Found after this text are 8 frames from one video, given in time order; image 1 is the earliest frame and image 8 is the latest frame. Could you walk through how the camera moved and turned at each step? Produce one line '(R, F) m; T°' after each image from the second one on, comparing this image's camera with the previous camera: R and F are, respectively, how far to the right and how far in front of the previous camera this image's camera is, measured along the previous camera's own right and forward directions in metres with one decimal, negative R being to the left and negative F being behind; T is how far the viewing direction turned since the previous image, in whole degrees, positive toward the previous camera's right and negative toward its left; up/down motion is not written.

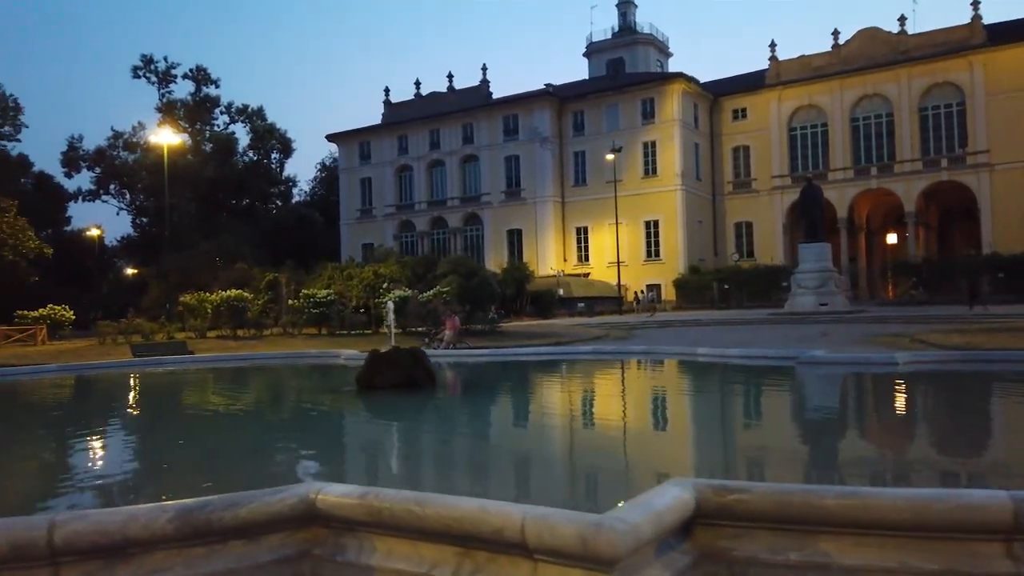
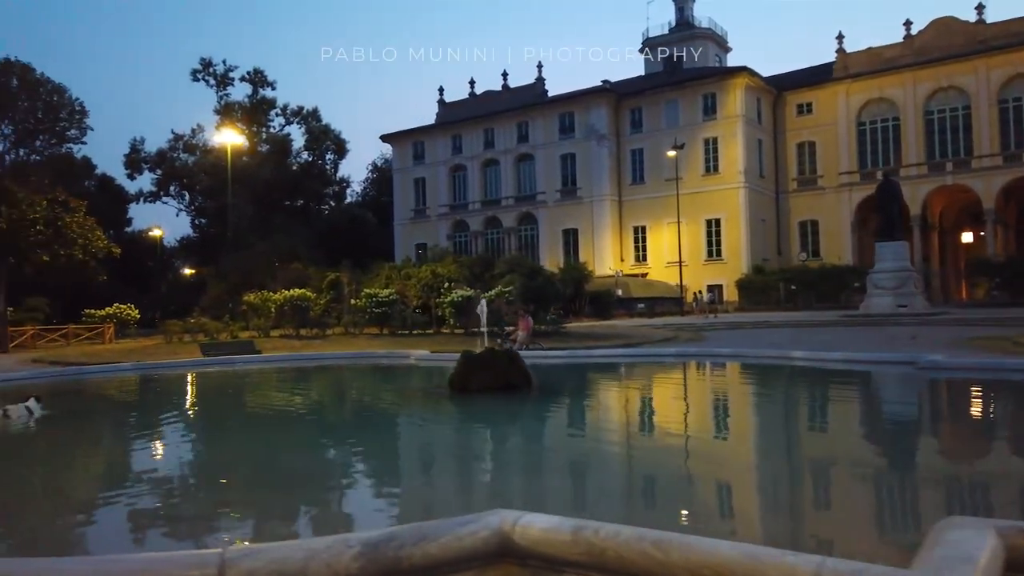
(-0.7, +0.6) m; -3°
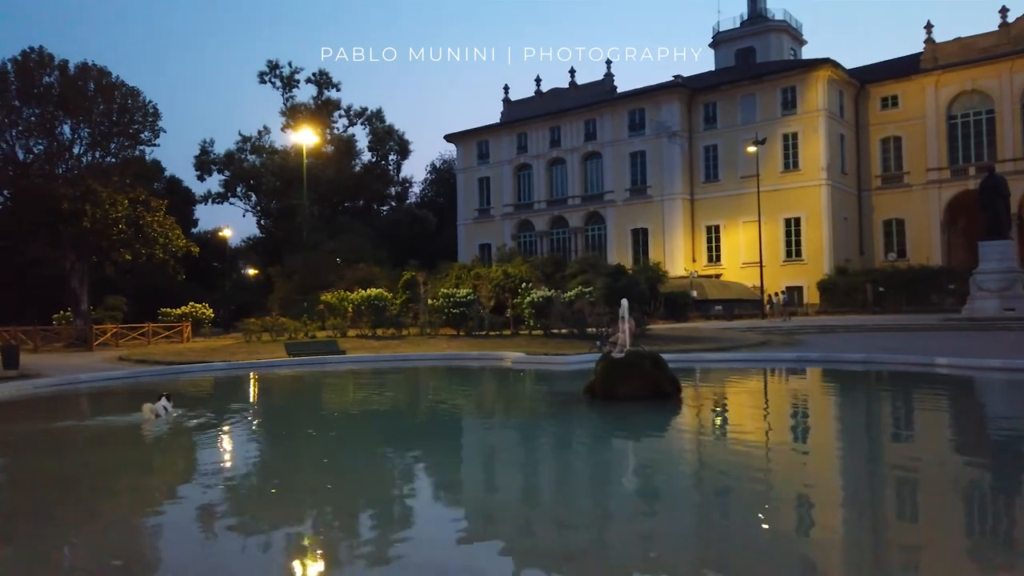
(-1.1, +0.8) m; -4°
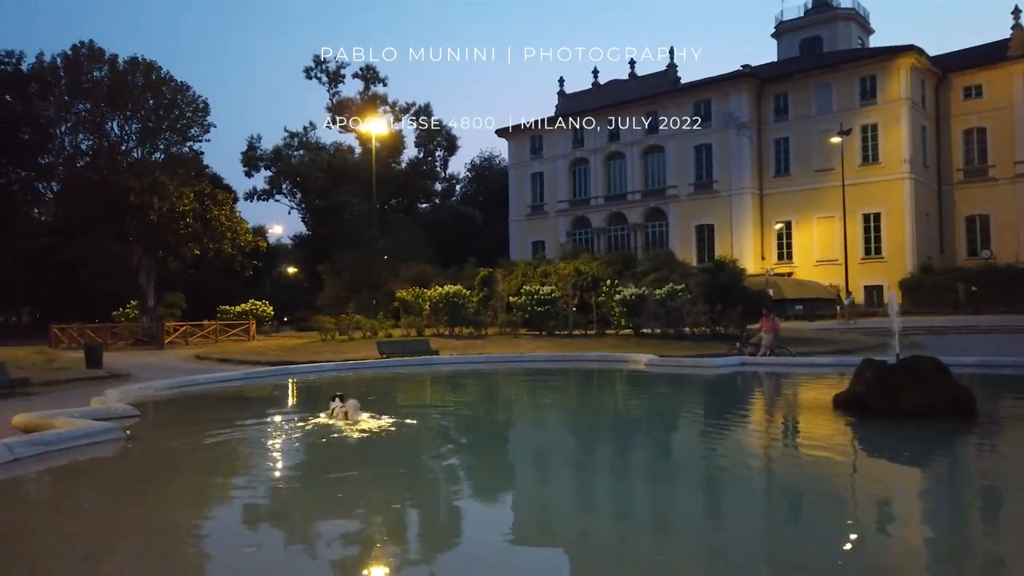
(-2.1, +1.5) m; -2°
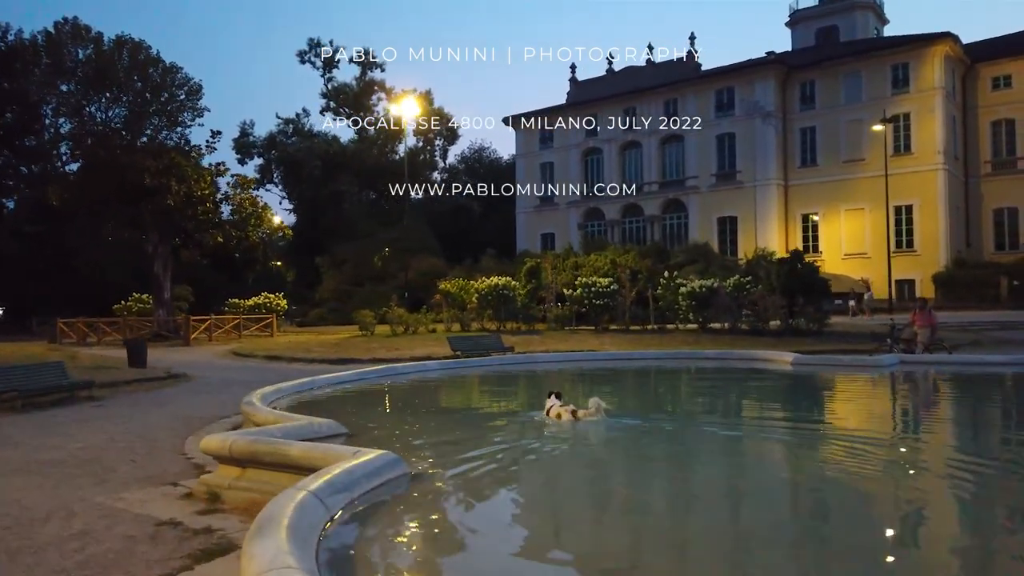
(-2.8, +2.0) m; +2°
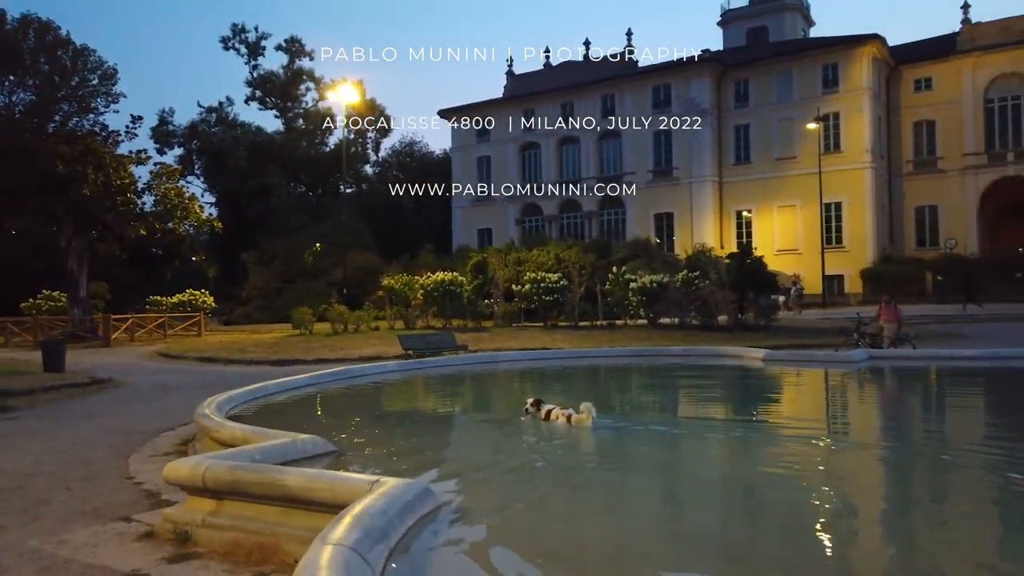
(-0.6, +0.9) m; +5°
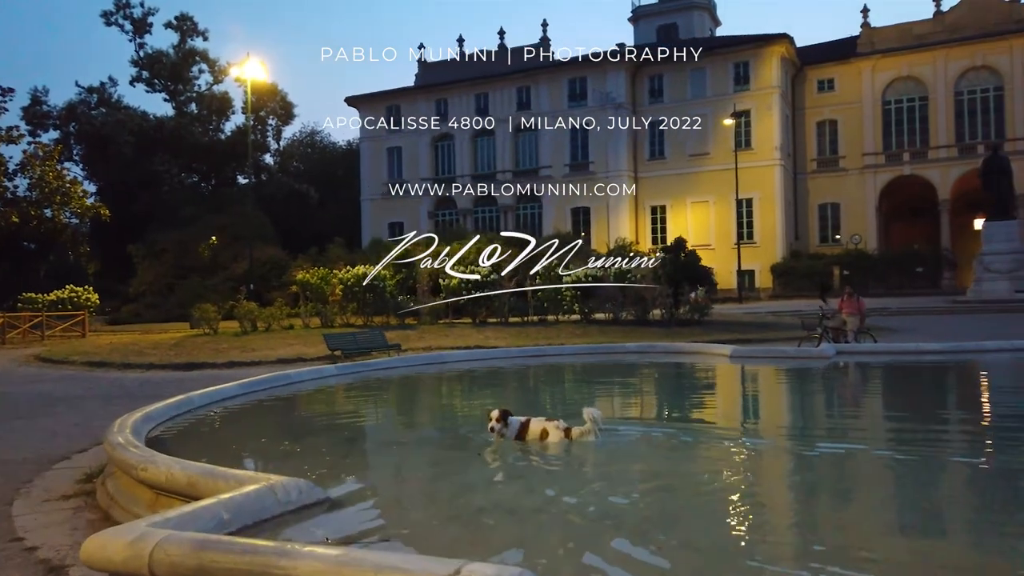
(-0.8, +1.5) m; +7°
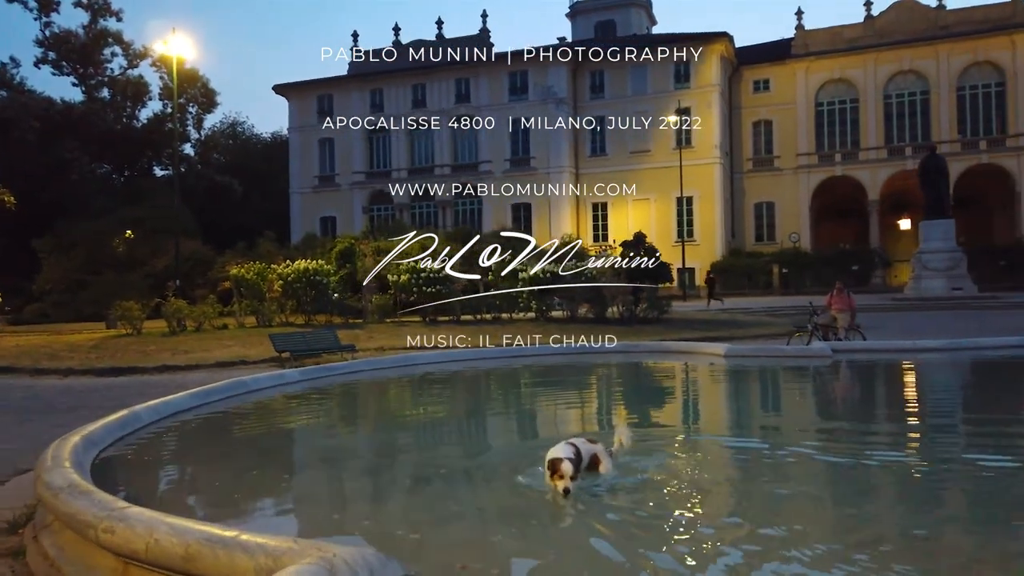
(-0.8, +1.3) m; +5°
